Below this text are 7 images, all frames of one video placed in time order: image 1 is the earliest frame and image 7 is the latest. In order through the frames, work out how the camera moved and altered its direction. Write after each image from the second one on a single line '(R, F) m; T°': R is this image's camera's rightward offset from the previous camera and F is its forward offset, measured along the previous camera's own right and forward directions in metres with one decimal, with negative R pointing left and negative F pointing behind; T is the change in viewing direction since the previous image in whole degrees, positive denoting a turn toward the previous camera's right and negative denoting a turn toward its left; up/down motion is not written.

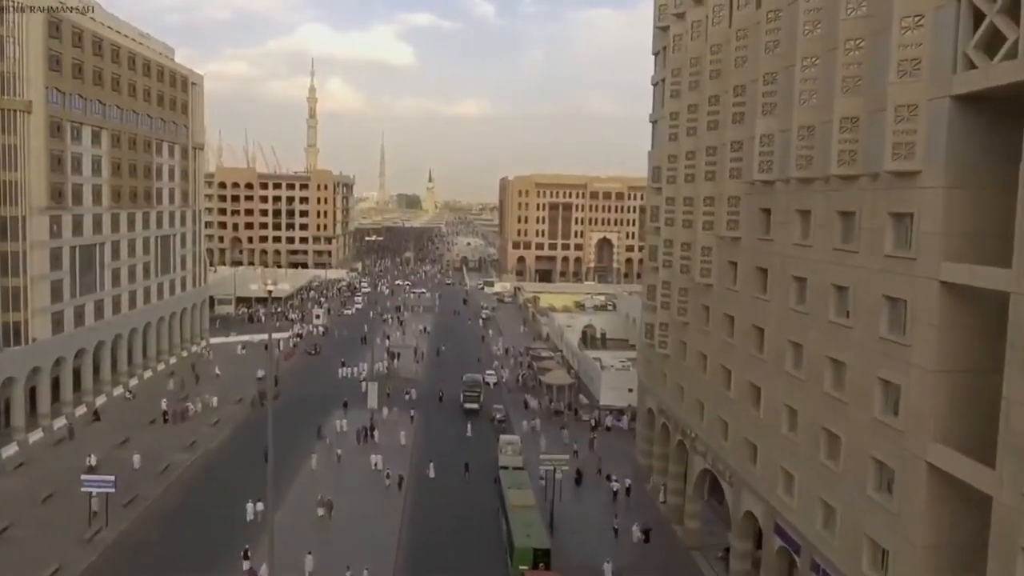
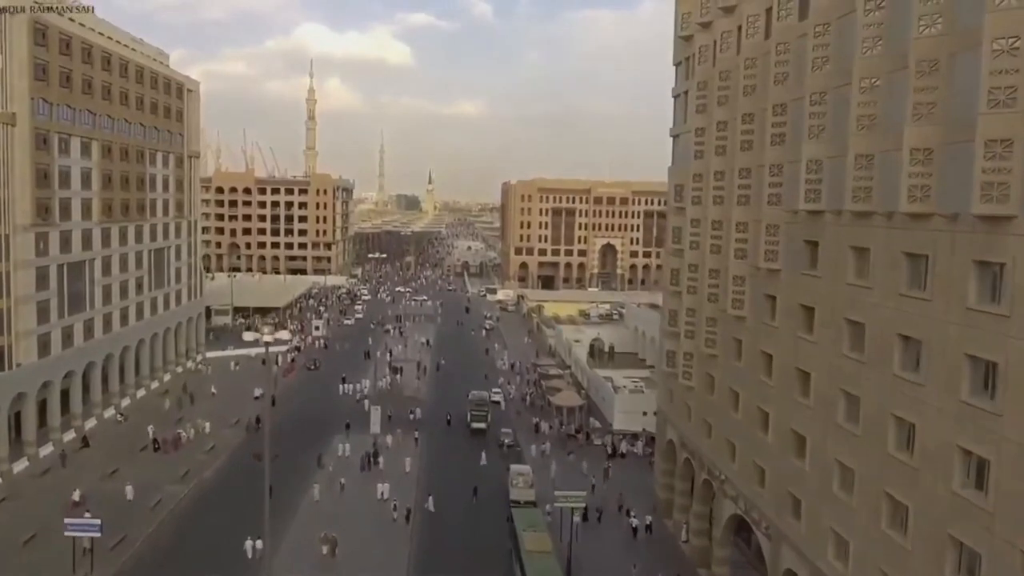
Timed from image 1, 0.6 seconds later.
(-0.5, +1.9) m; 0°
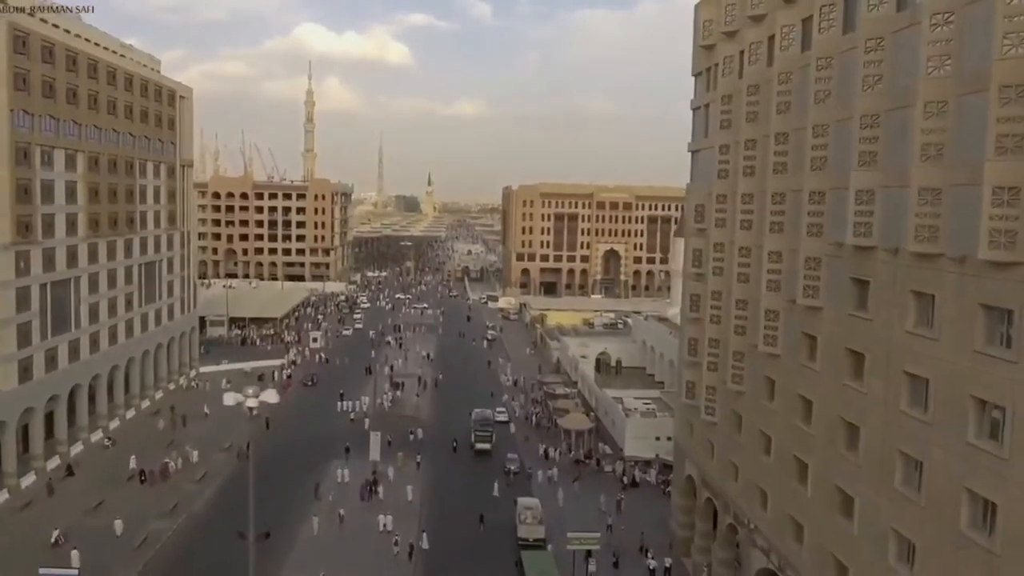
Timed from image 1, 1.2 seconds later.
(-0.3, +1.9) m; 0°
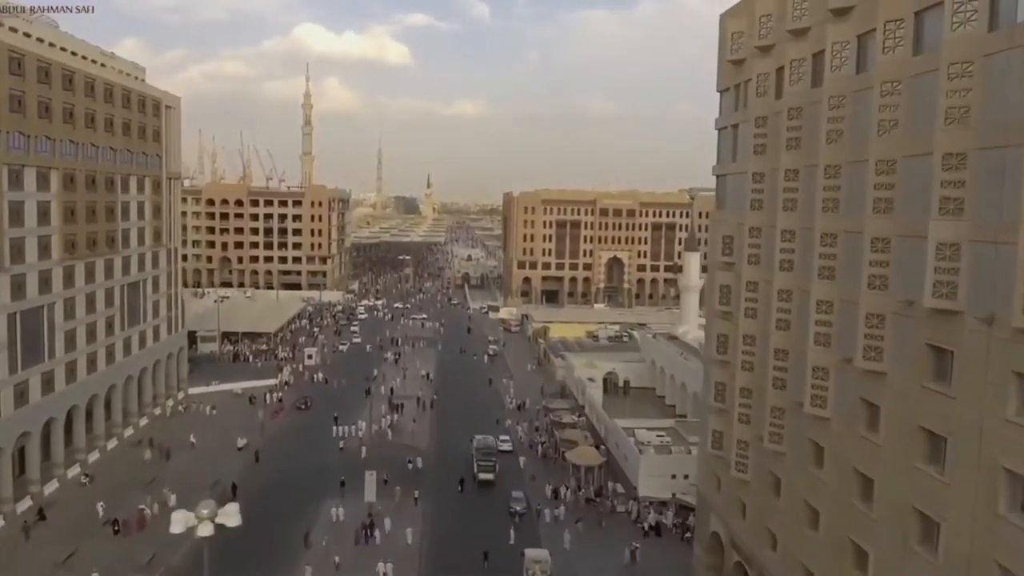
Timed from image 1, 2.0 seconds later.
(-0.3, +2.7) m; 0°
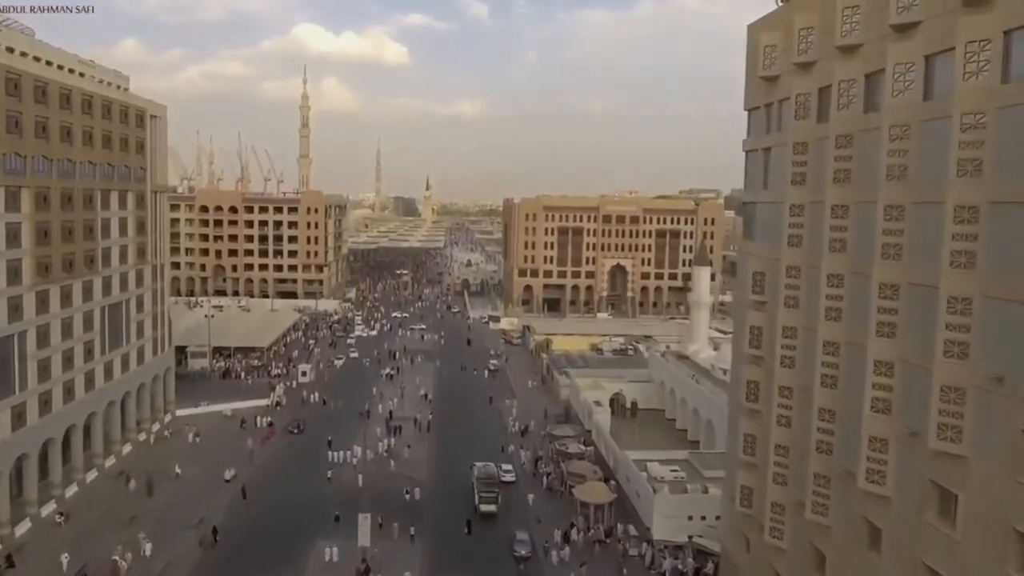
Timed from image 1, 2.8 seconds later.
(-0.2, +2.5) m; 0°
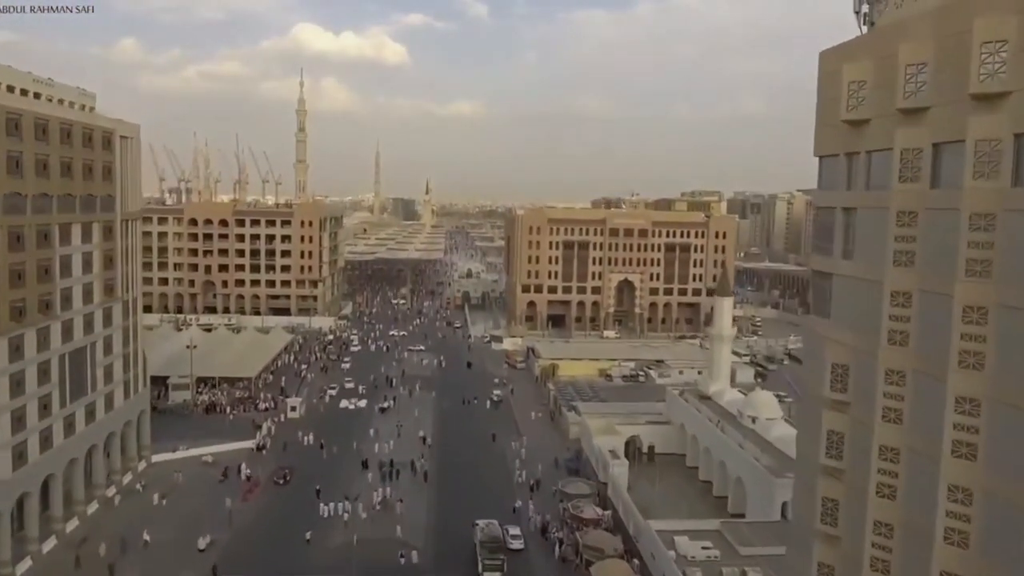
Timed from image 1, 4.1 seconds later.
(-0.4, +4.5) m; 0°
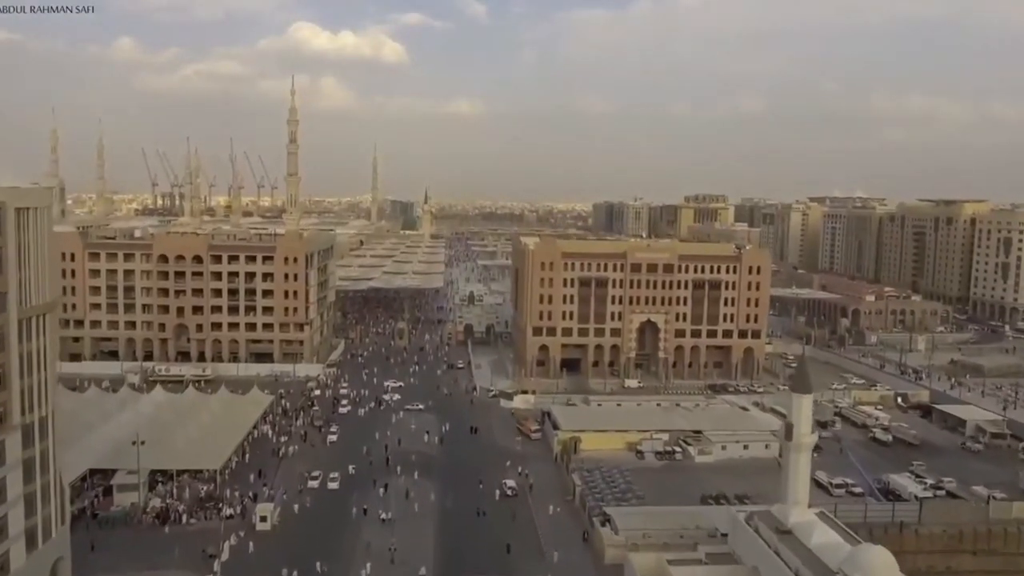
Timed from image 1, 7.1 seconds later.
(-1.1, +11.0) m; 0°
